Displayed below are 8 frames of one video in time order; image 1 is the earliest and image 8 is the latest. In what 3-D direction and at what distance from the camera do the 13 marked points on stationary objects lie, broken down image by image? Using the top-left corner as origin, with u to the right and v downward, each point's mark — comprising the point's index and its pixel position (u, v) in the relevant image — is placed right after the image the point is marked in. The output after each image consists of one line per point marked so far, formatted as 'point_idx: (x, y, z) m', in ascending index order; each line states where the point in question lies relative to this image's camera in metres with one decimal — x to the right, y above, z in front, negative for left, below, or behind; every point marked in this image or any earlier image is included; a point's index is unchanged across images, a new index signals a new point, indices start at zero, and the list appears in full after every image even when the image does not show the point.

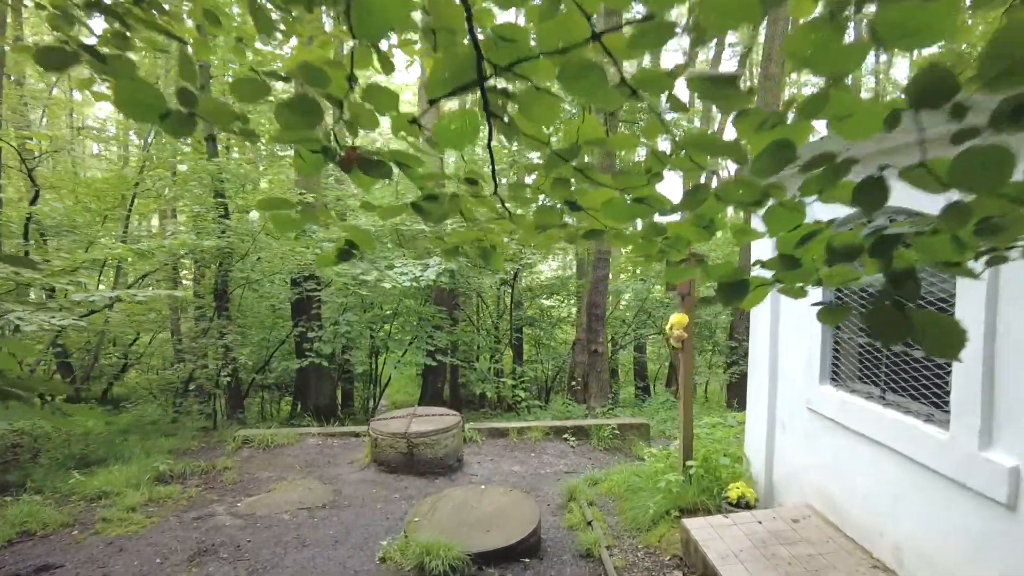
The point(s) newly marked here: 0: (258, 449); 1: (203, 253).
0: (-2.3, -1.5, +5.9) m
1: (-3.4, +0.3, +7.1) m
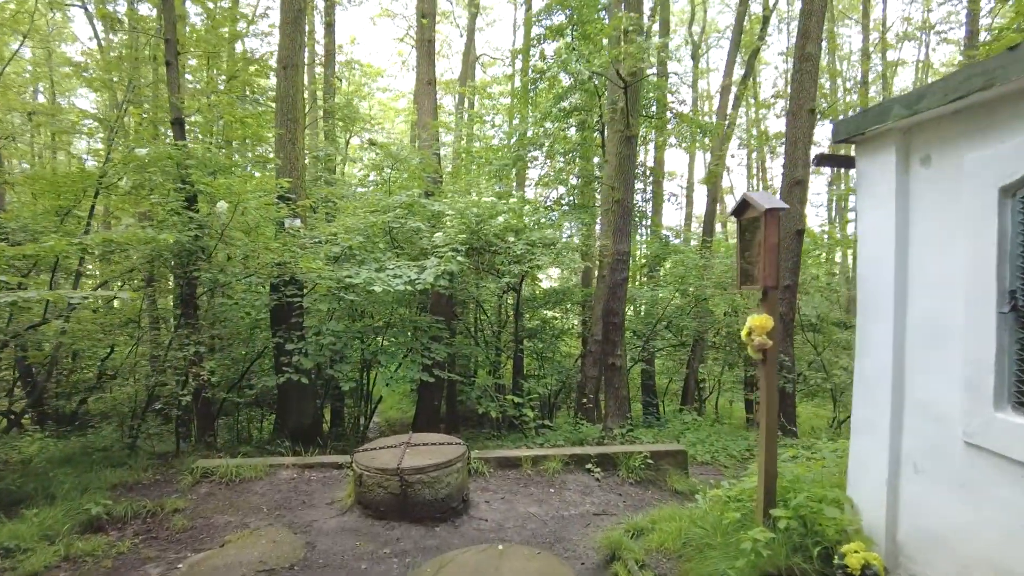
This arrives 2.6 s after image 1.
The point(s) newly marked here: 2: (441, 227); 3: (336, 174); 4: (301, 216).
0: (-2.2, -1.5, +4.9) m
1: (-3.3, +0.3, +6.1) m
2: (-0.8, +0.7, +7.6) m
3: (-2.9, +1.8, +10.5) m
4: (-2.5, +0.9, +7.7) m
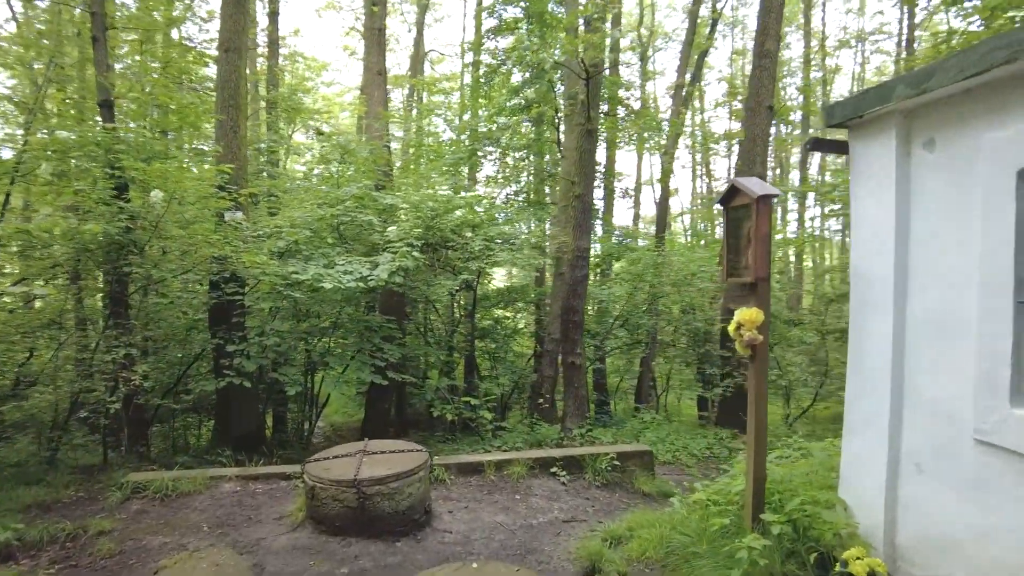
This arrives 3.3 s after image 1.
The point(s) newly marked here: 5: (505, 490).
0: (-2.4, -1.4, +4.4) m
1: (-3.6, +0.3, +5.6) m
2: (-1.3, +0.7, +7.3) m
3: (-3.6, +1.8, +10.0) m
4: (-3.0, +0.9, +7.2) m
5: (-0.1, -1.5, +4.9) m
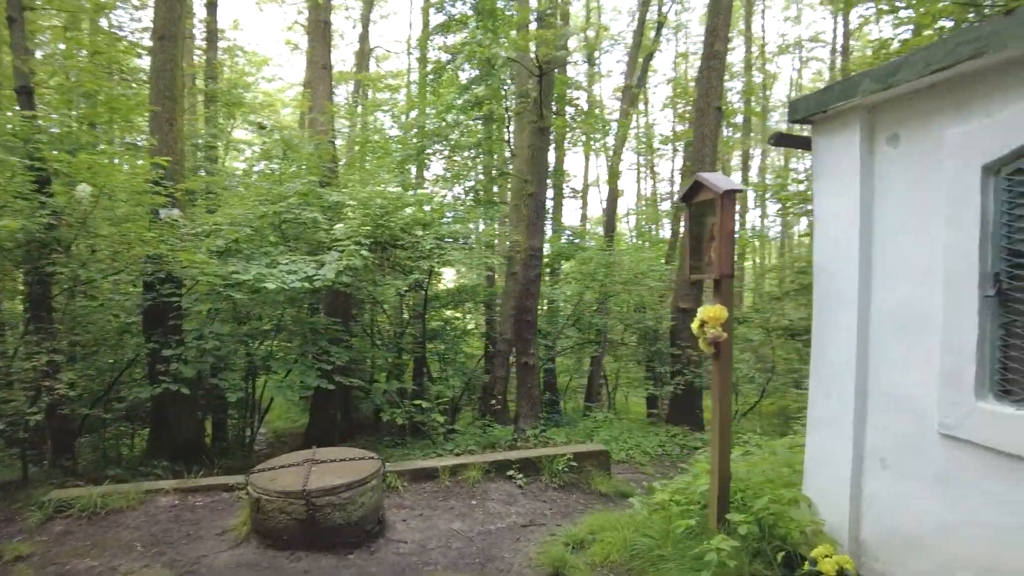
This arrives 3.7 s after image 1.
0: (-2.7, -1.4, +4.1) m
1: (-4.0, +0.3, +5.2) m
2: (-1.8, +0.7, +7.0) m
3: (-4.3, +1.8, +9.5) m
4: (-3.5, +0.9, +6.8) m
5: (-0.4, -1.5, +4.7) m
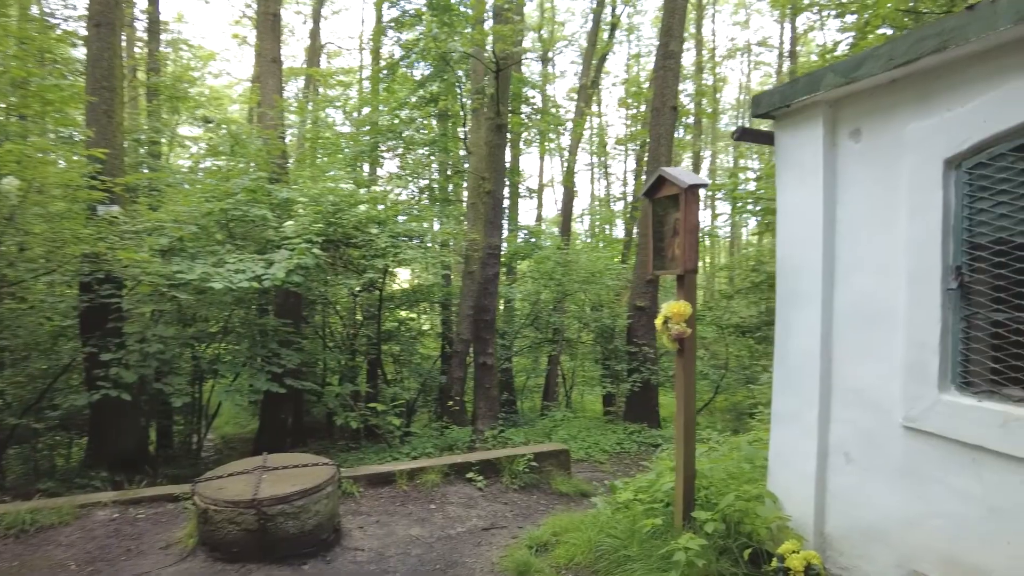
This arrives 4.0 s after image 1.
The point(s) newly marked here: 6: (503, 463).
0: (-2.9, -1.4, +3.8) m
1: (-4.3, +0.3, +4.8) m
2: (-2.3, +0.7, +6.8) m
3: (-4.9, +1.8, +9.1) m
4: (-3.9, +0.9, +6.5) m
5: (-0.7, -1.5, +4.6) m
6: (-0.1, -1.4, +5.1) m
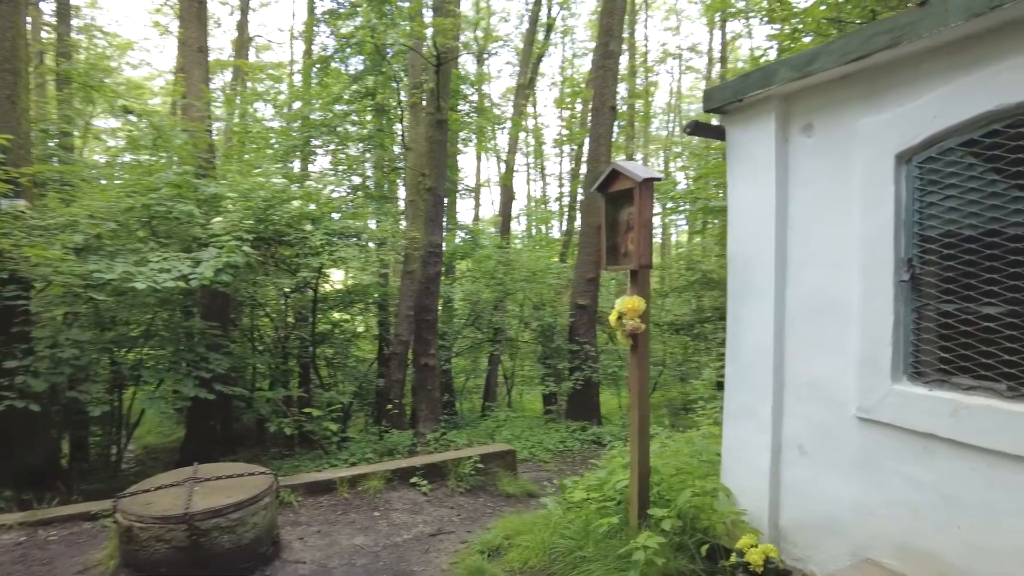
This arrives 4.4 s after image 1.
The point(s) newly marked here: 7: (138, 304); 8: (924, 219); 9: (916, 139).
0: (-3.2, -1.4, +3.4) m
1: (-4.7, +0.3, +4.3) m
2: (-2.9, +0.7, +6.4) m
3: (-5.7, +1.8, +8.5) m
4: (-4.4, +0.9, +6.0) m
5: (-1.0, -1.5, +4.4) m
6: (-0.5, -1.4, +5.0) m
7: (-3.4, -0.1, +5.9) m
8: (+1.3, +0.2, +2.1) m
9: (+1.3, +0.5, +2.1) m
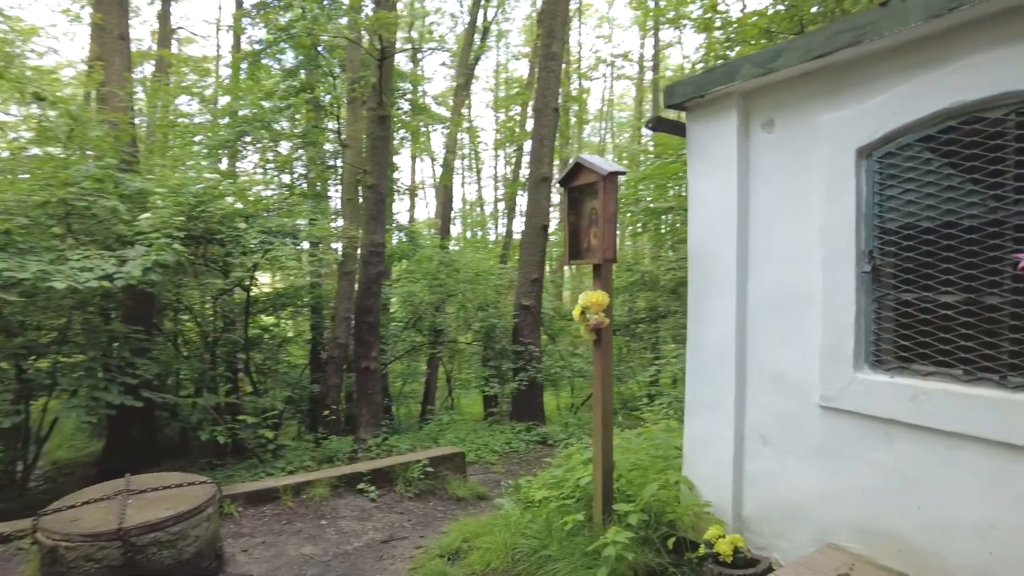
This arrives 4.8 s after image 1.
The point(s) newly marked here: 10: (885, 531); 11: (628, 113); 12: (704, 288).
0: (-3.4, -1.4, +3.0) m
1: (-5.0, +0.3, +3.7) m
2: (-3.4, +0.7, +6.0) m
3: (-6.4, +1.7, +7.8) m
4: (-4.9, +0.8, +5.4) m
5: (-1.3, -1.5, +4.2) m
6: (-0.9, -1.4, +4.9) m
7: (-3.8, -0.1, +5.5) m
8: (+1.2, +0.3, +2.2) m
9: (+1.2, +0.5, +2.2) m
10: (+1.2, -0.8, +2.2) m
11: (+3.2, +5.0, +18.8) m
12: (+0.8, 0.0, +2.8) m
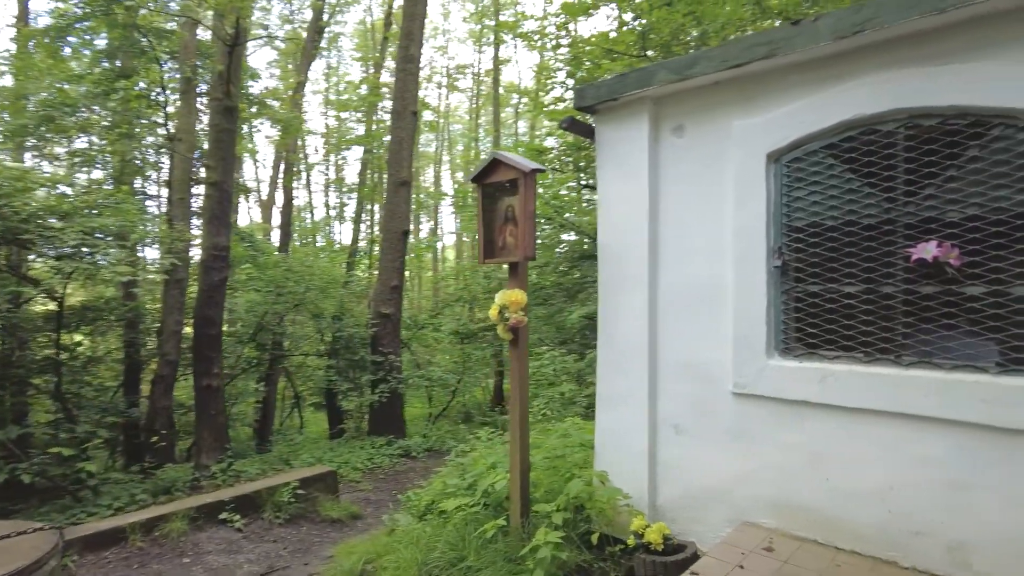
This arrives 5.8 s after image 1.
0: (-3.7, -1.5, +1.9) m
1: (-5.4, +0.3, +2.3) m
2: (-4.4, +0.6, +4.9) m
3: (-7.9, +1.6, +5.9) m
4: (-5.7, +0.8, +3.9) m
5: (-2.0, -1.5, +3.7) m
6: (-1.7, -1.4, +4.4) m
7: (-4.7, -0.2, +4.3) m
8: (+1.0, +0.3, +2.4) m
9: (+1.0, +0.5, +2.4) m
10: (+1.0, -0.8, +2.4) m
11: (-1.4, +4.7, +19.1) m
12: (+0.5, 0.0, +2.9) m
